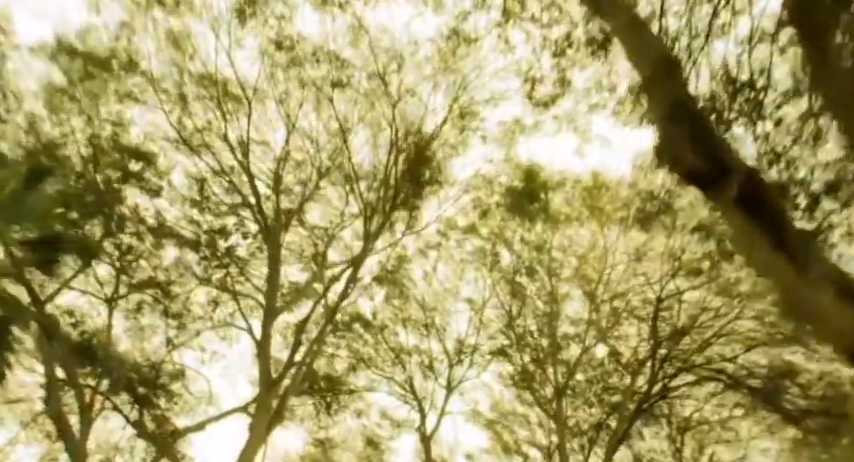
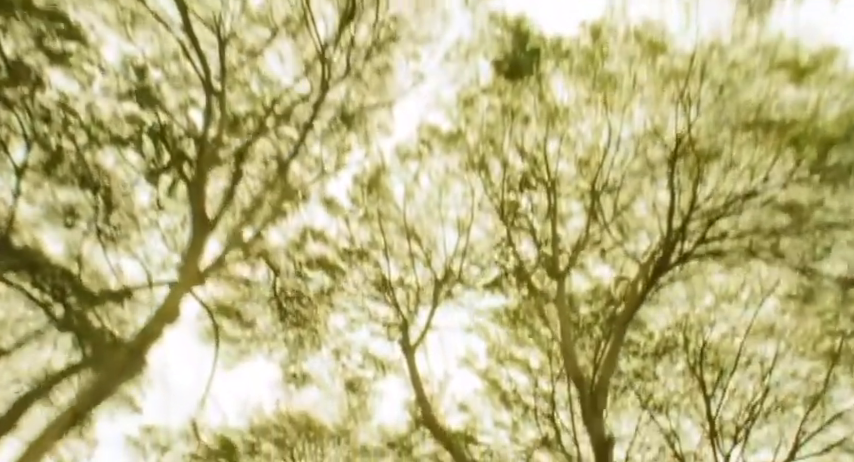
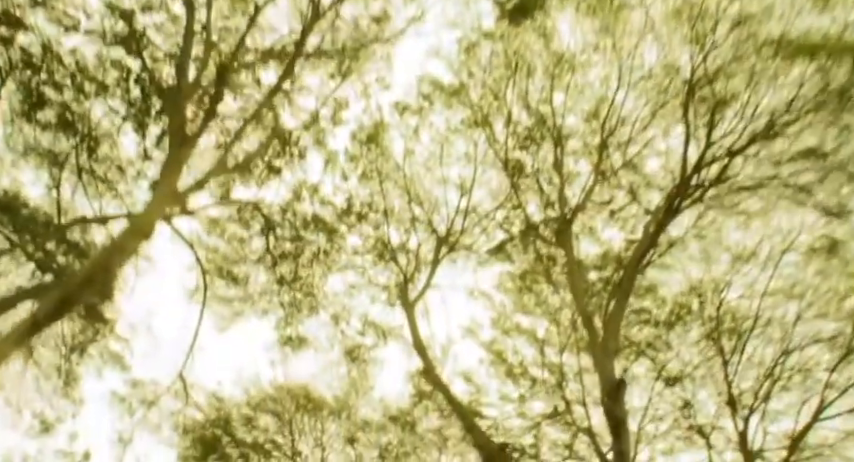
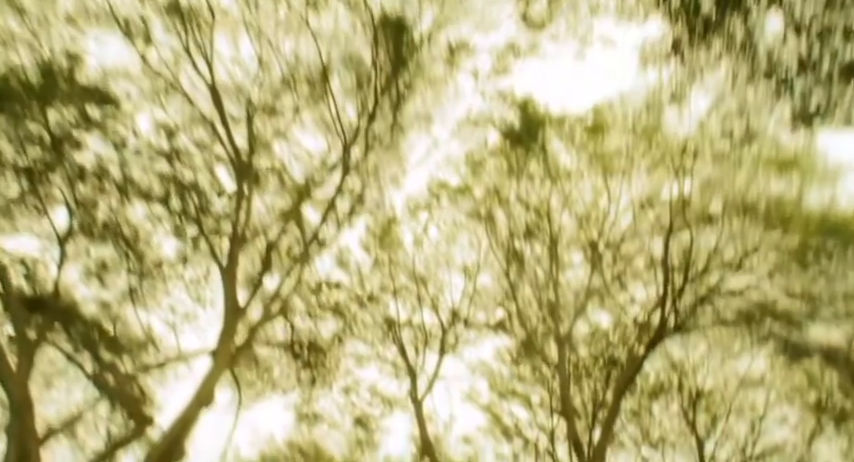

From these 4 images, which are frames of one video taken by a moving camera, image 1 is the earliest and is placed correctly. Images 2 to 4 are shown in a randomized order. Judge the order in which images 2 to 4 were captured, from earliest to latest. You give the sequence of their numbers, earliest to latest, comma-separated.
4, 2, 3
